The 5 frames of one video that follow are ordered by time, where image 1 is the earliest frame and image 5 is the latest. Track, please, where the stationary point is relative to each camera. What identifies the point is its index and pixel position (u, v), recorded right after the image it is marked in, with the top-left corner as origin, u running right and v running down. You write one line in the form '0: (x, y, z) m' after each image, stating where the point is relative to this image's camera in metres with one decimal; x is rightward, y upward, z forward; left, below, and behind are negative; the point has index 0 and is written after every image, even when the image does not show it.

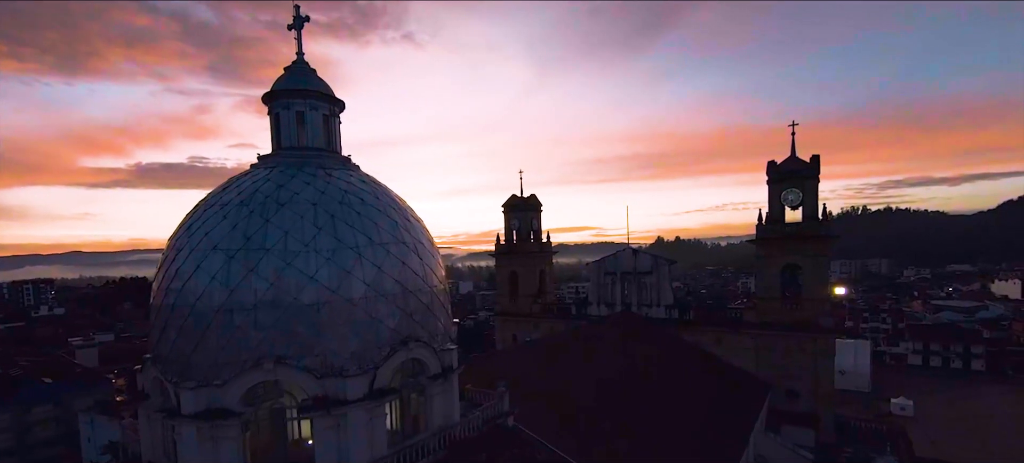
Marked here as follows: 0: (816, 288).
0: (+11.6, -2.2, +19.4) m
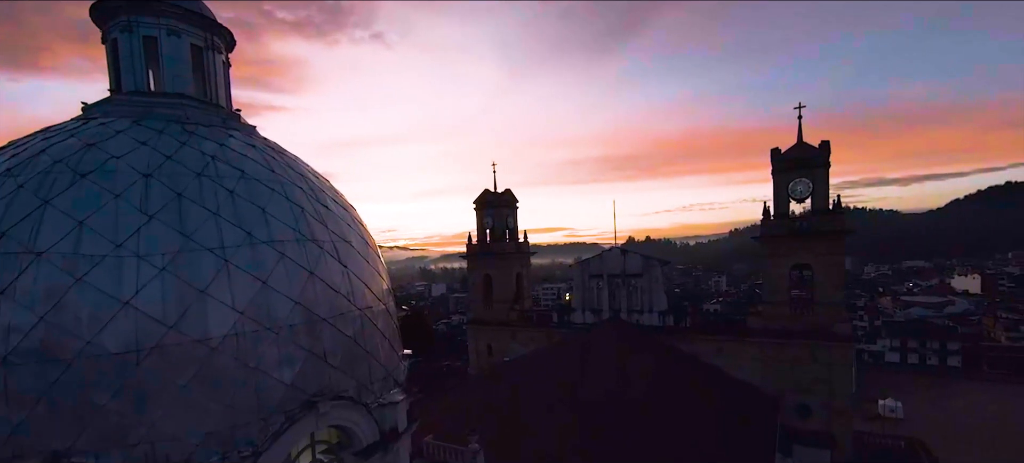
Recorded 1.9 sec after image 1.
0: (+10.7, -2.0, +17.3) m
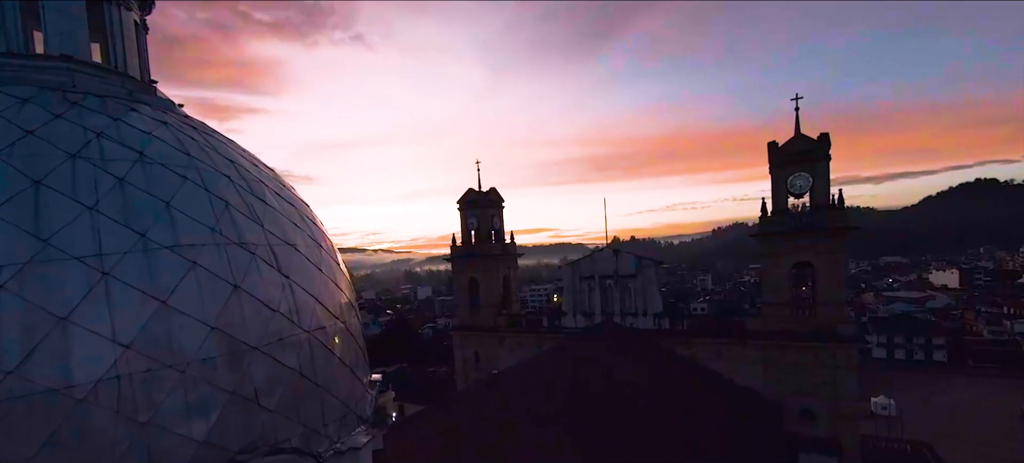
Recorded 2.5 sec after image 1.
0: (+10.3, -1.9, +16.5) m
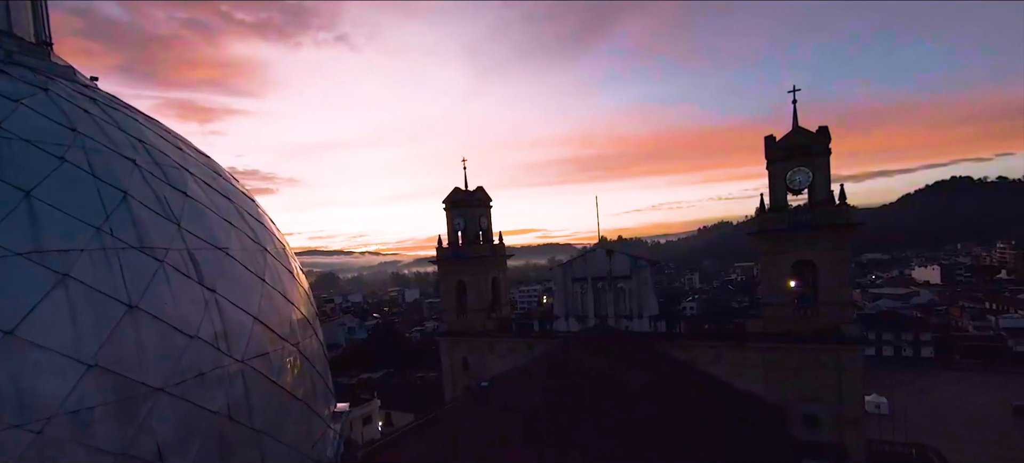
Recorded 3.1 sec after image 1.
0: (+10.0, -1.8, +15.8) m
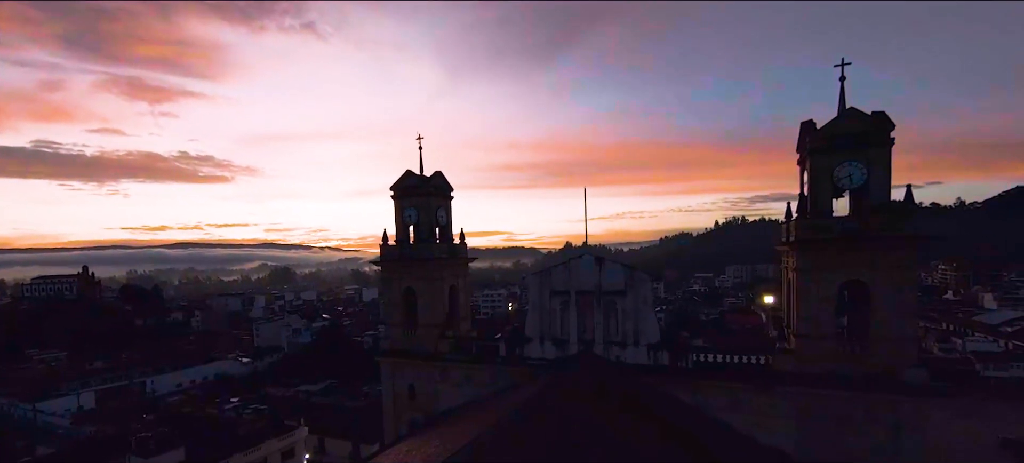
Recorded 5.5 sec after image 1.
0: (+9.1, -2.1, +12.2) m
